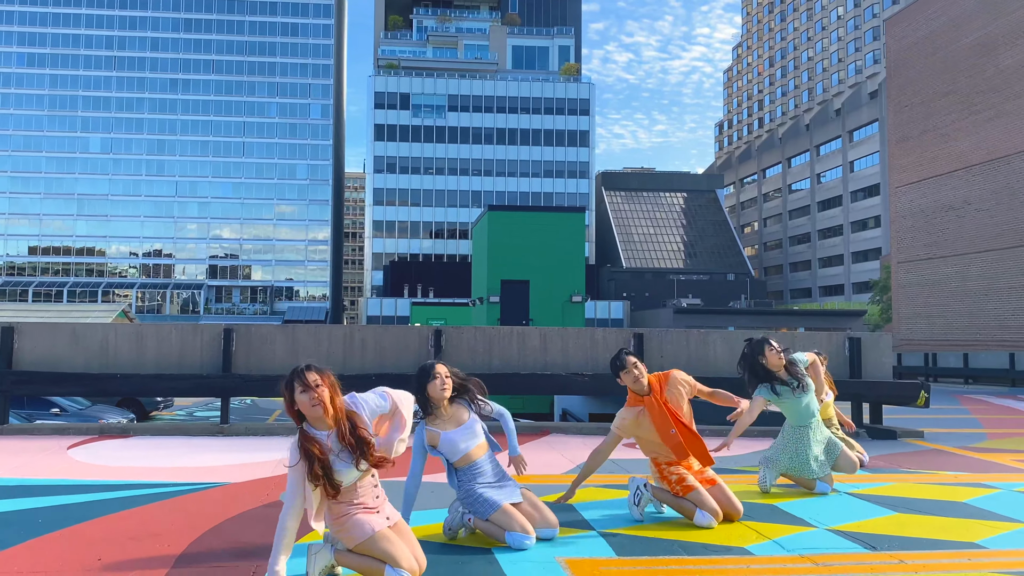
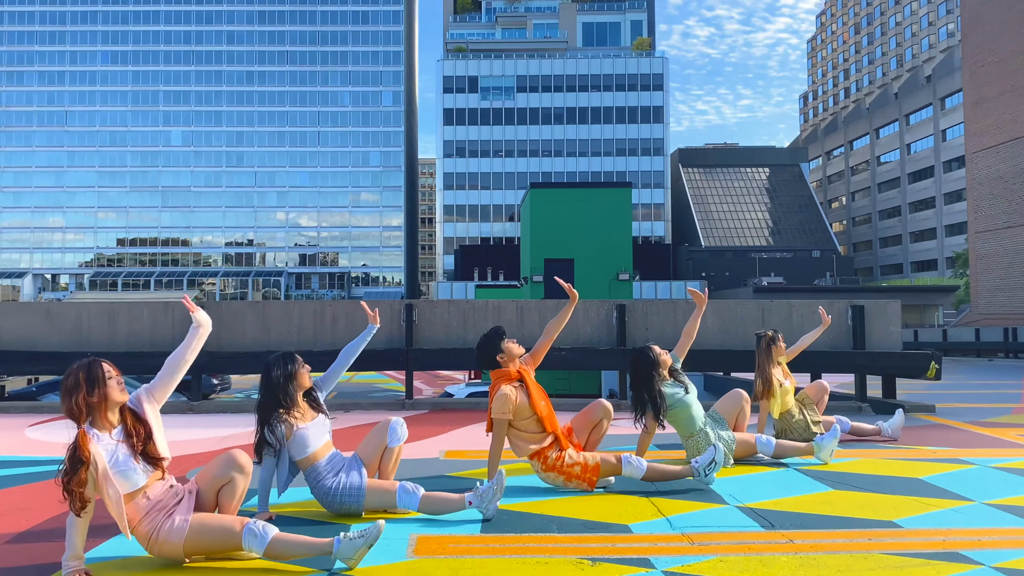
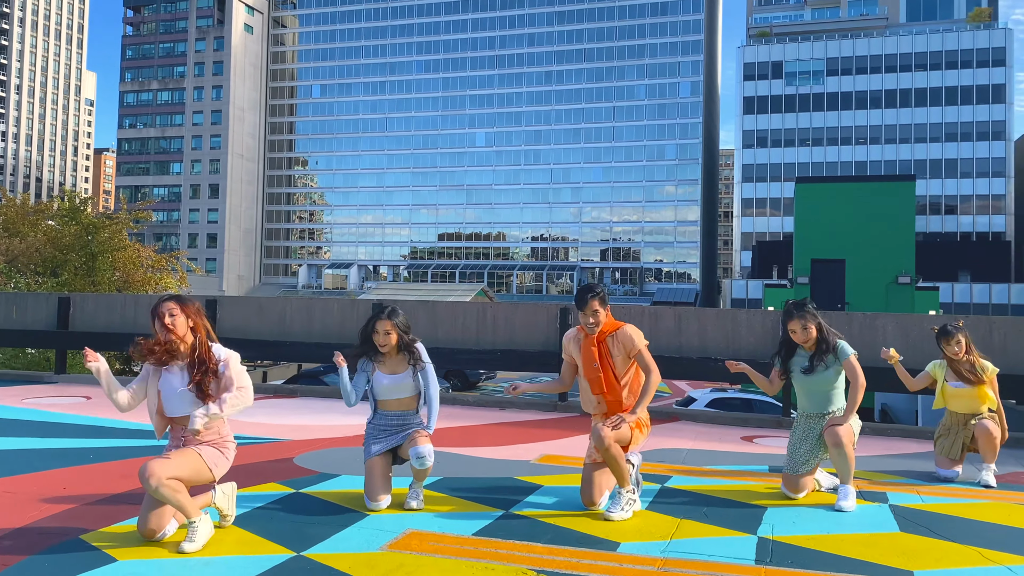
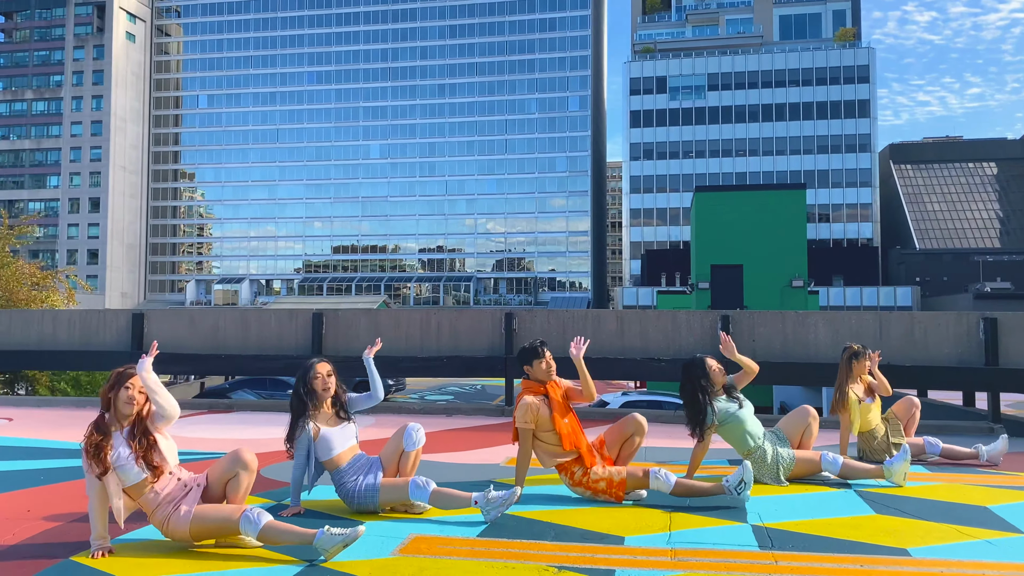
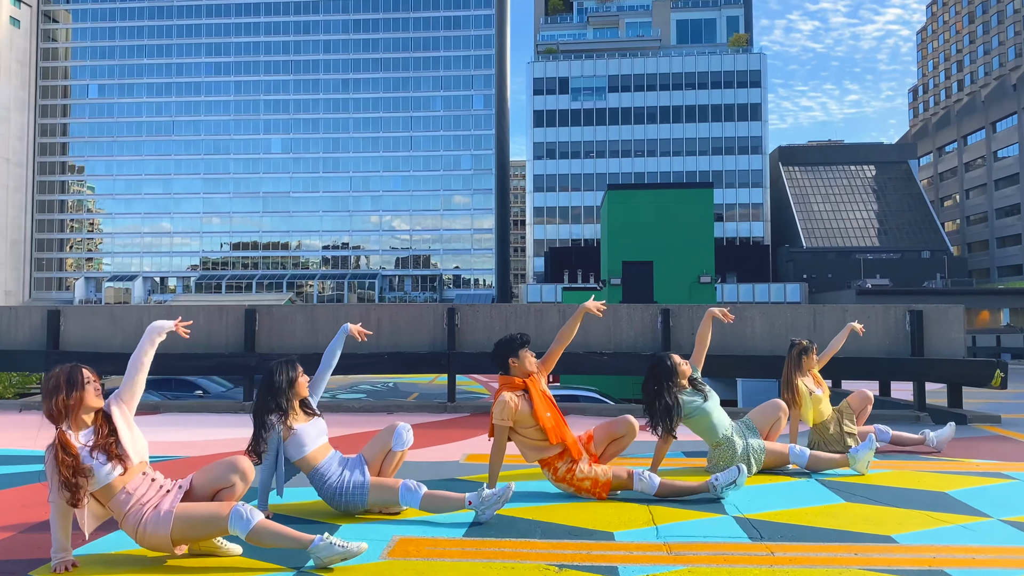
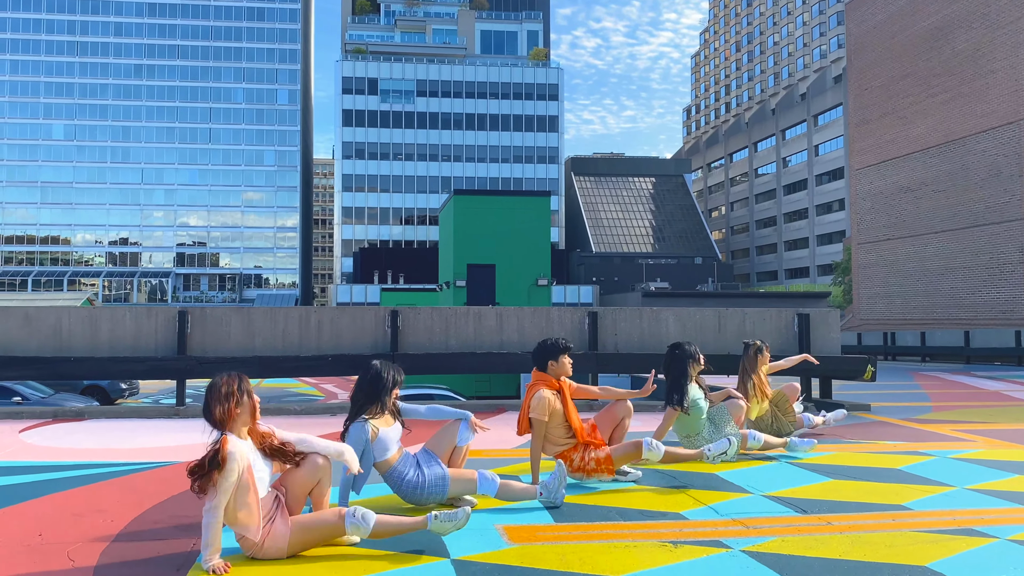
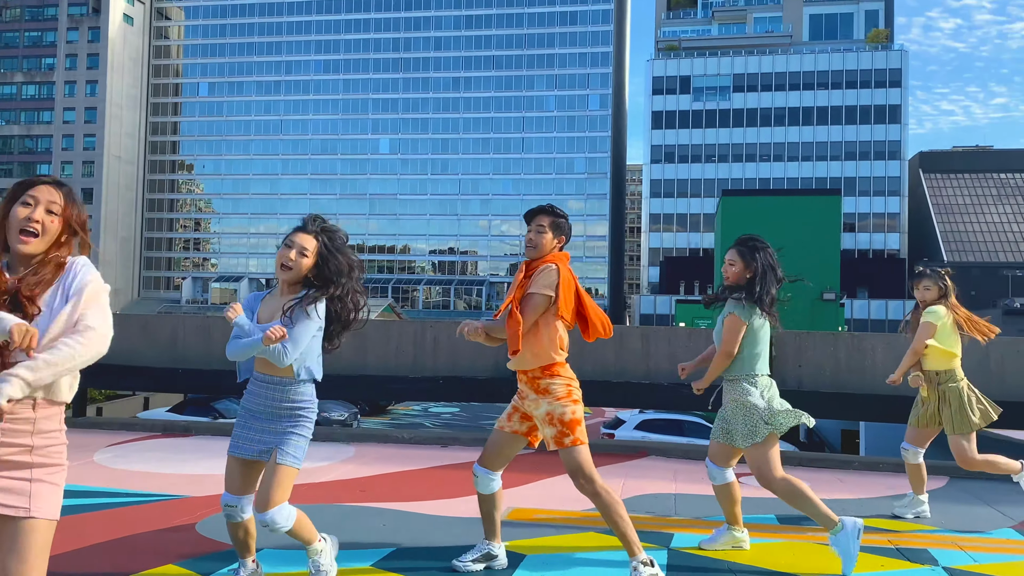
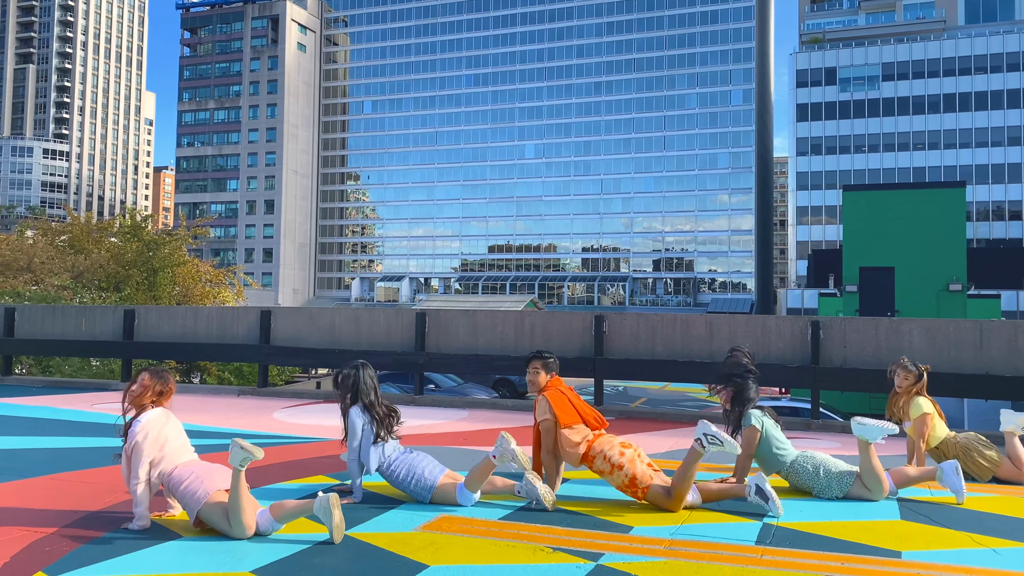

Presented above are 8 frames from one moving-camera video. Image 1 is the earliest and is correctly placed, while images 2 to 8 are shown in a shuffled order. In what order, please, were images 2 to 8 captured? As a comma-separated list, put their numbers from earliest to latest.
6, 2, 5, 4, 8, 3, 7
